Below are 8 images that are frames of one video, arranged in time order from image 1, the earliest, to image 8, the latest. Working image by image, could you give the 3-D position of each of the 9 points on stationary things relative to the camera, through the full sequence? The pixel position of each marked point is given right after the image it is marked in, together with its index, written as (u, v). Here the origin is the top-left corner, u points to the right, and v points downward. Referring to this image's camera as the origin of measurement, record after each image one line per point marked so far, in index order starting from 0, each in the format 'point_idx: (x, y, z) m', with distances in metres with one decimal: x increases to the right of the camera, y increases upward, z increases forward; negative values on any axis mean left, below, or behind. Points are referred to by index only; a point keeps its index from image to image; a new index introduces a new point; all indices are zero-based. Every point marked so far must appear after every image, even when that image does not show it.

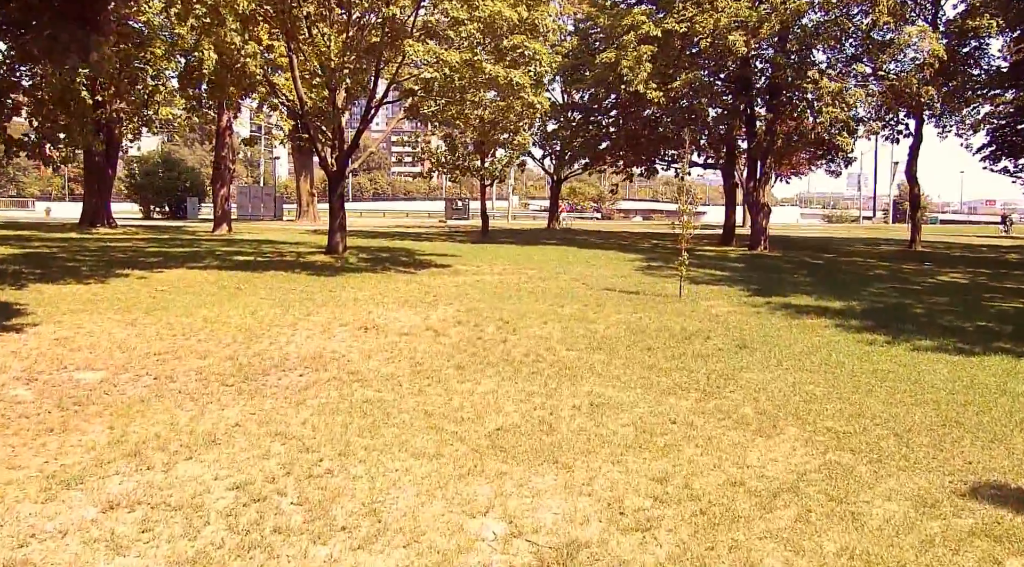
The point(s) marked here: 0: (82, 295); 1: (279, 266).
0: (-6.2, -0.2, +13.0) m
1: (-4.6, +0.4, +18.1) m
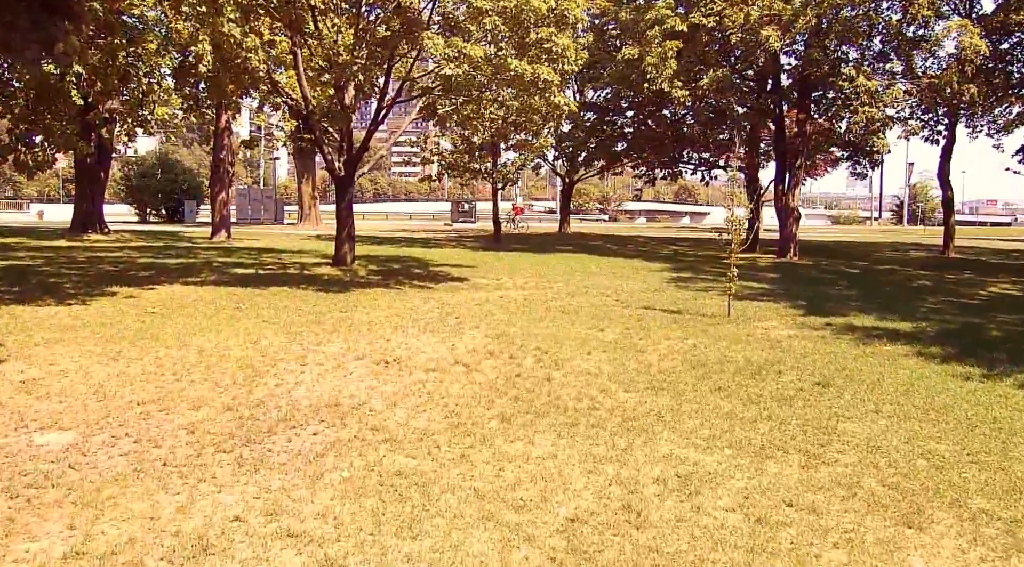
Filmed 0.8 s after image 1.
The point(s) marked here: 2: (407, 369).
0: (-5.7, -0.5, +11.5) m
1: (-4.2, +0.1, +16.6) m
2: (-1.1, -0.9, +9.3) m
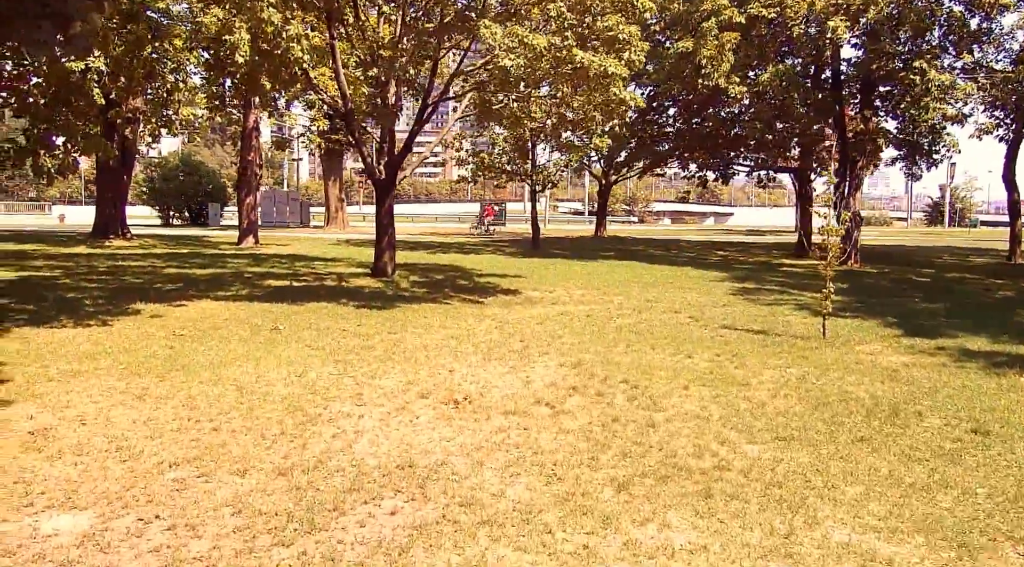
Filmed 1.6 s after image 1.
0: (-4.9, -0.7, +10.1) m
1: (-3.2, -0.2, +15.2) m
2: (-0.3, -1.1, +7.8) m
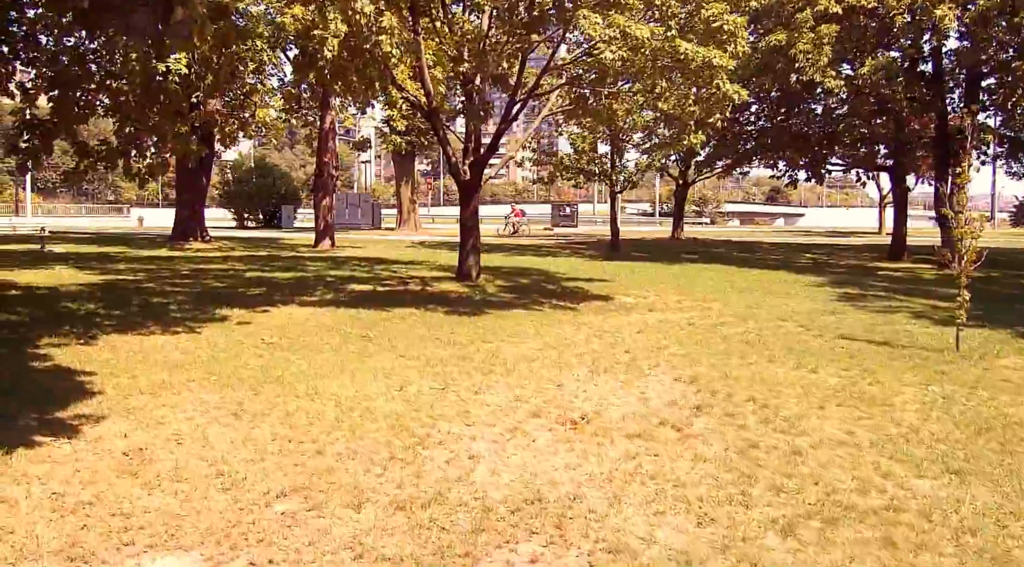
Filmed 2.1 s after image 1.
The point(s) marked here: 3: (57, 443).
0: (-3.7, -0.8, +9.7) m
1: (-1.7, -0.2, +14.7) m
2: (+0.7, -1.2, +7.1) m
3: (-3.3, -1.1, +6.5) m
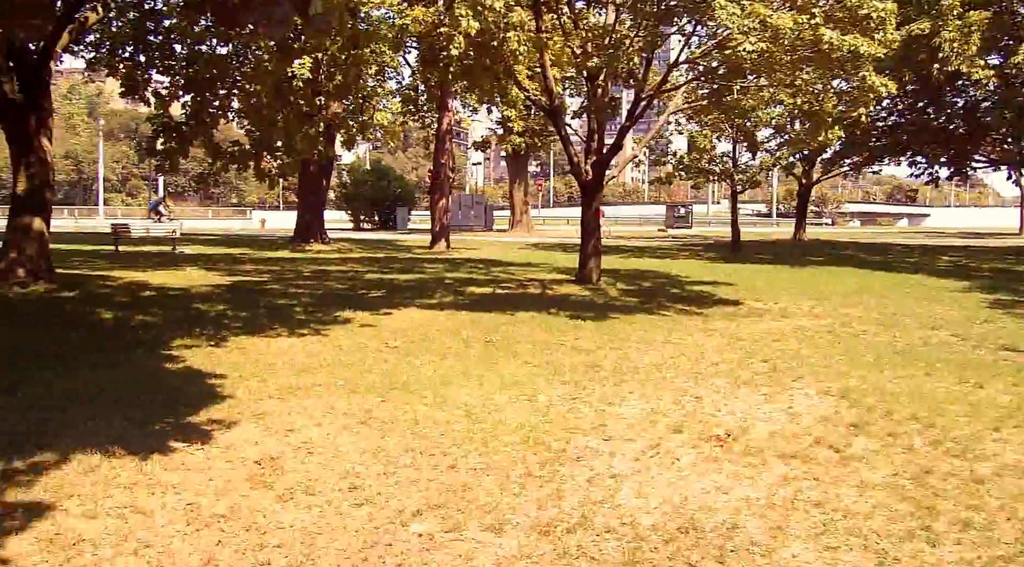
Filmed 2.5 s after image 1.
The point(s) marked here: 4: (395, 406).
0: (-2.3, -0.8, +9.7) m
1: (+0.2, -0.3, +14.3) m
2: (+1.8, -1.3, +6.5) m
3: (-2.3, -1.2, +6.4) m
4: (-1.0, -1.0, +7.7) m
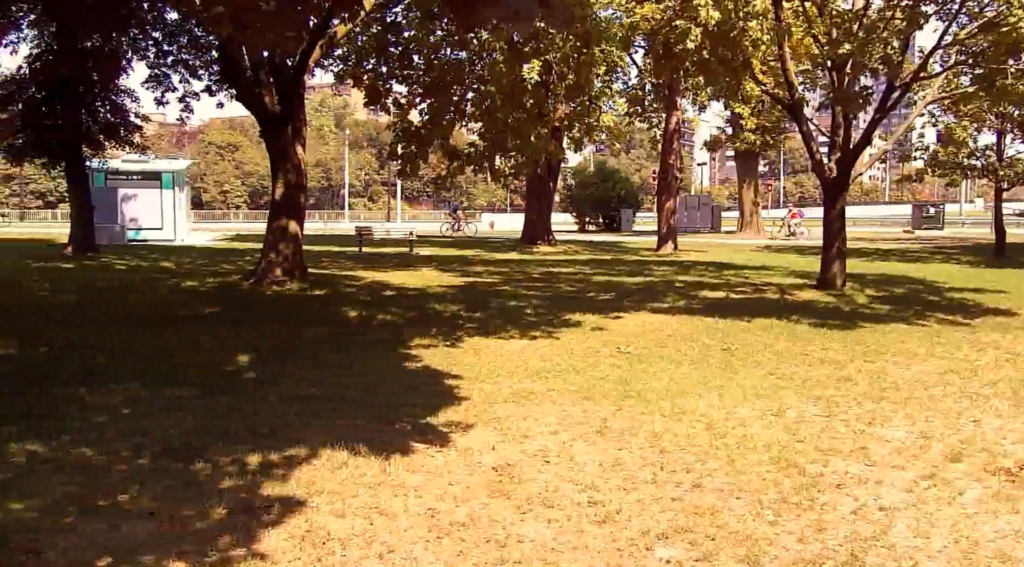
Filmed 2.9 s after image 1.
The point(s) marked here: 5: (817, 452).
0: (+0.2, -0.8, +9.6) m
1: (+3.8, -0.4, +13.5) m
2: (+3.4, -1.3, +5.6) m
3: (-0.6, -1.2, +6.4) m
4: (+1.0, -1.1, +7.4) m
5: (+2.2, -1.2, +6.4) m
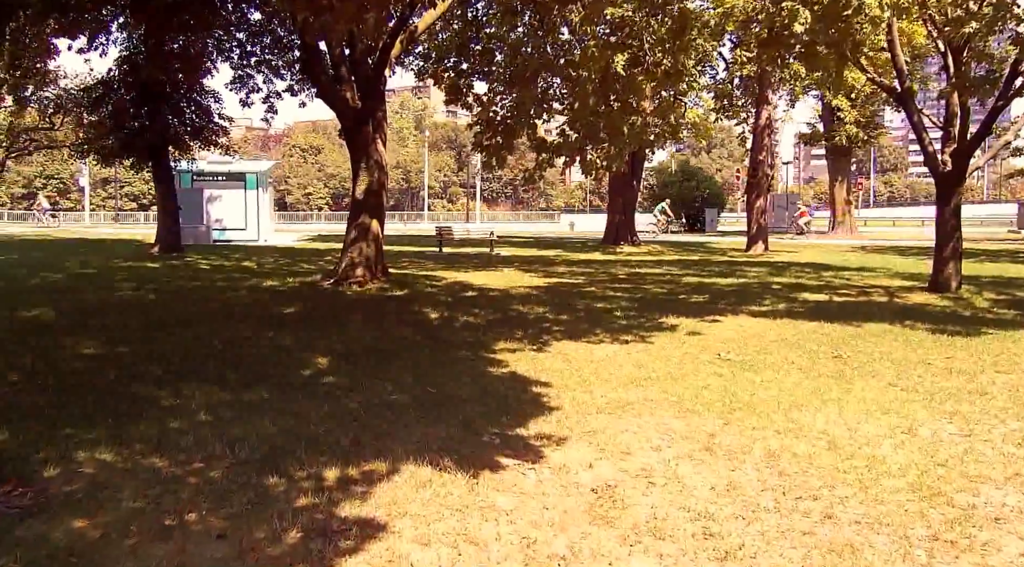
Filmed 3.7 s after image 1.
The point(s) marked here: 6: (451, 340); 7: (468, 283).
0: (+1.1, -0.8, +8.9) m
1: (+5.0, -0.4, +12.5) m
2: (+3.9, -1.3, +4.7) m
3: (+0.1, -1.2, +5.8) m
4: (+1.7, -1.1, +6.7) m
5: (+2.8, -1.2, +5.6) m
6: (-0.7, -0.6, +10.2) m
7: (-0.7, 0.0, +15.6) m
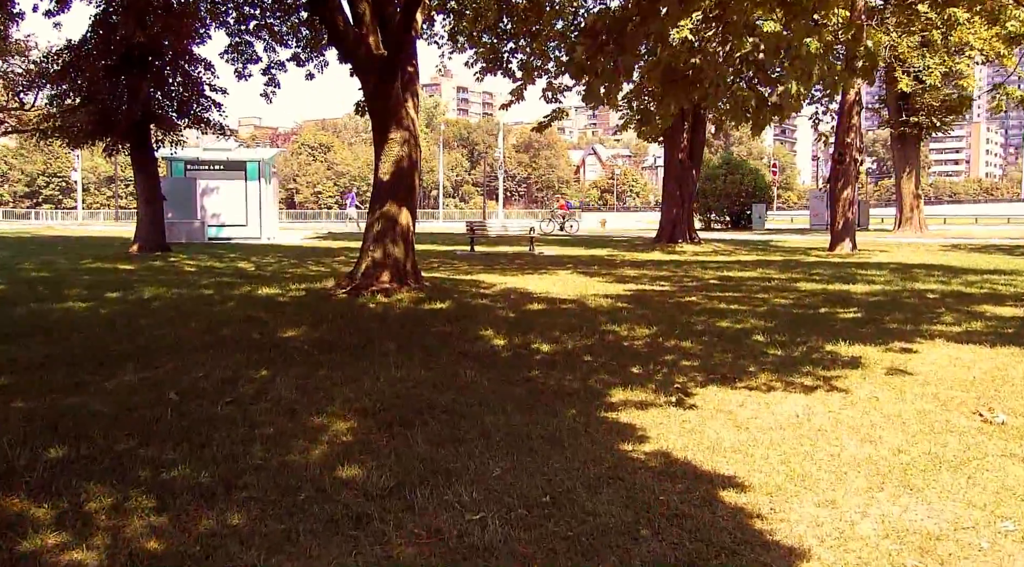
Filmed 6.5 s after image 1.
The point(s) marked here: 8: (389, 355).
0: (+1.9, -0.9, +5.3) m
1: (+5.9, -0.5, +8.8) m
2: (+4.8, -1.4, +1.0) m
3: (+0.9, -1.3, +2.2) m
4: (+2.5, -1.2, +3.0) m
5: (+3.6, -1.3, +1.9) m
6: (+0.2, -0.7, +6.5) m
7: (+0.2, -0.1, +12.0) m
8: (-1.0, -0.6, +7.5) m
